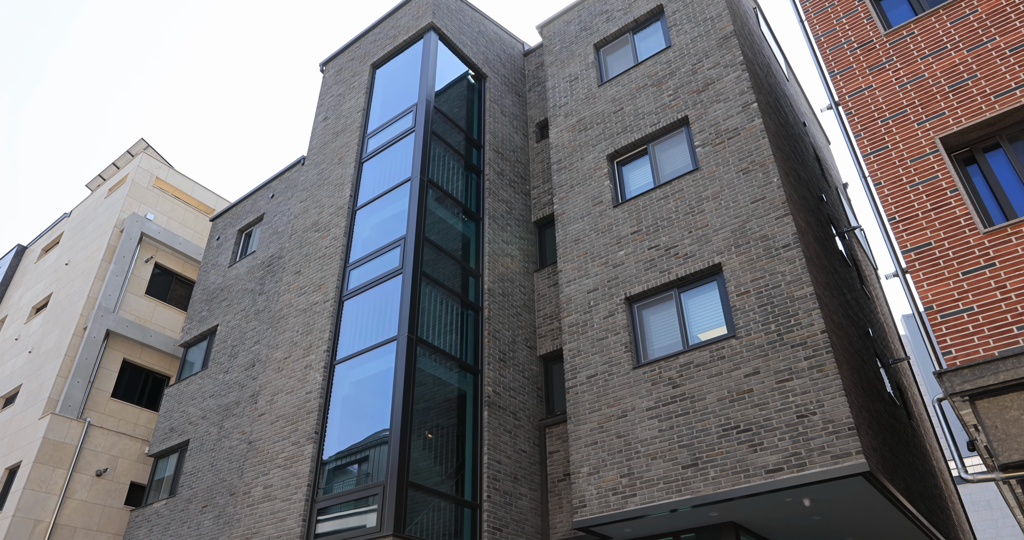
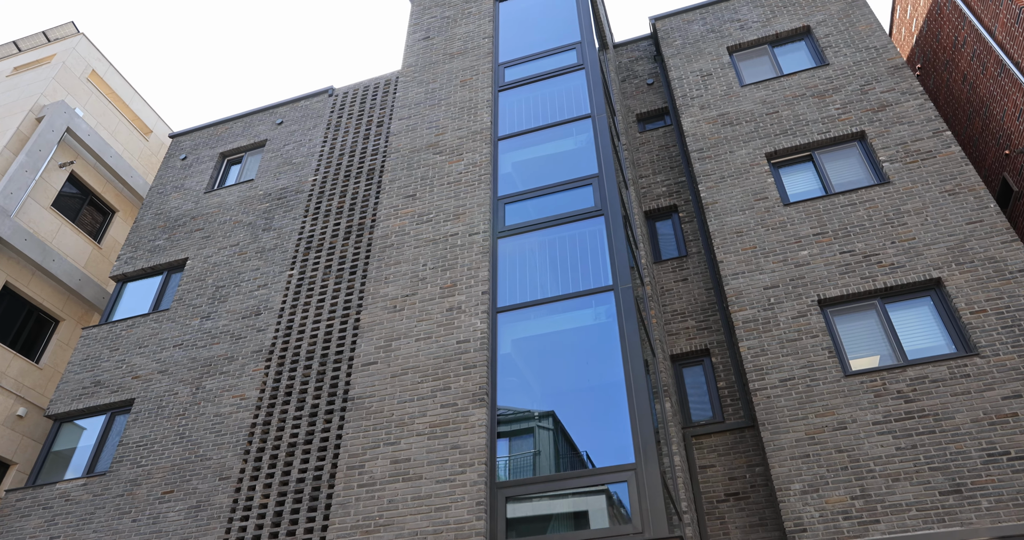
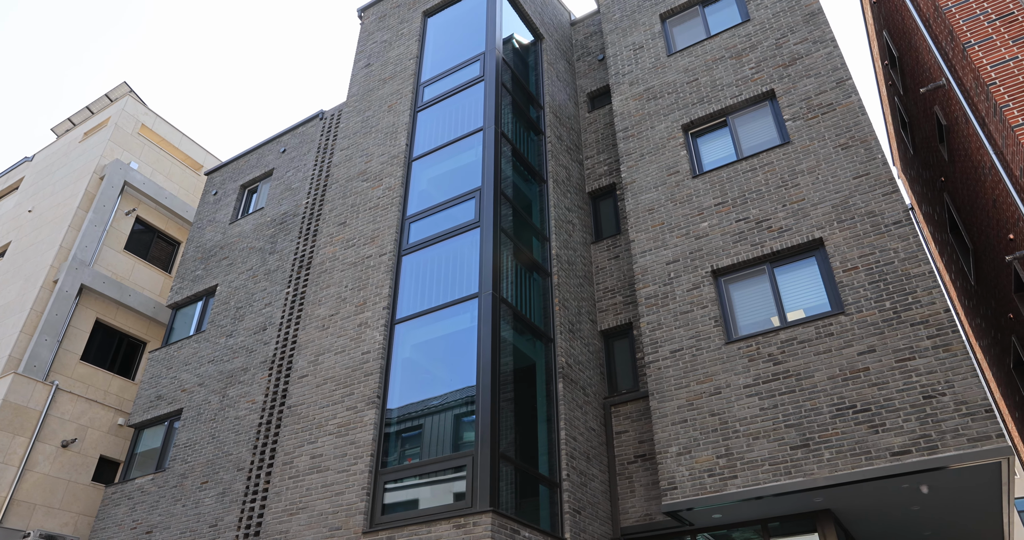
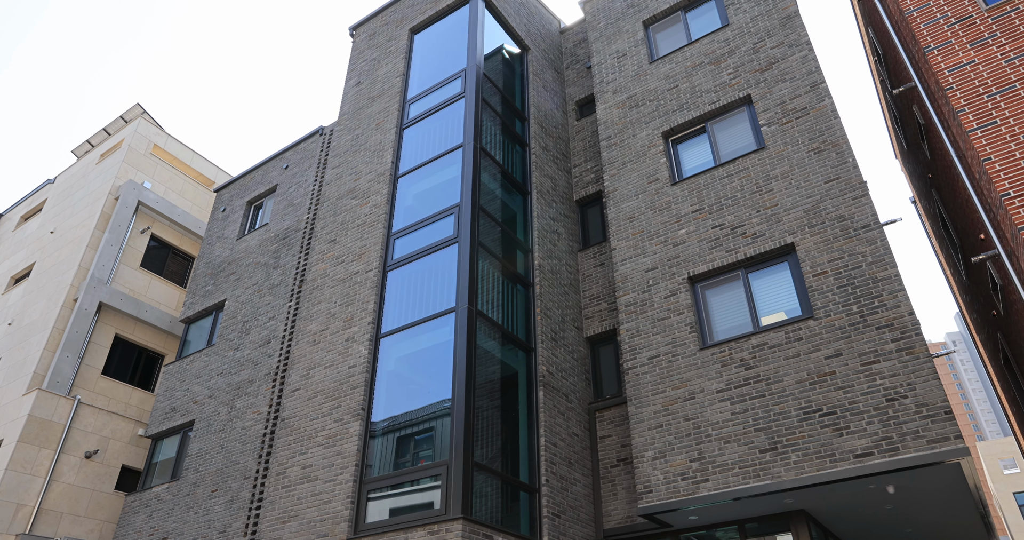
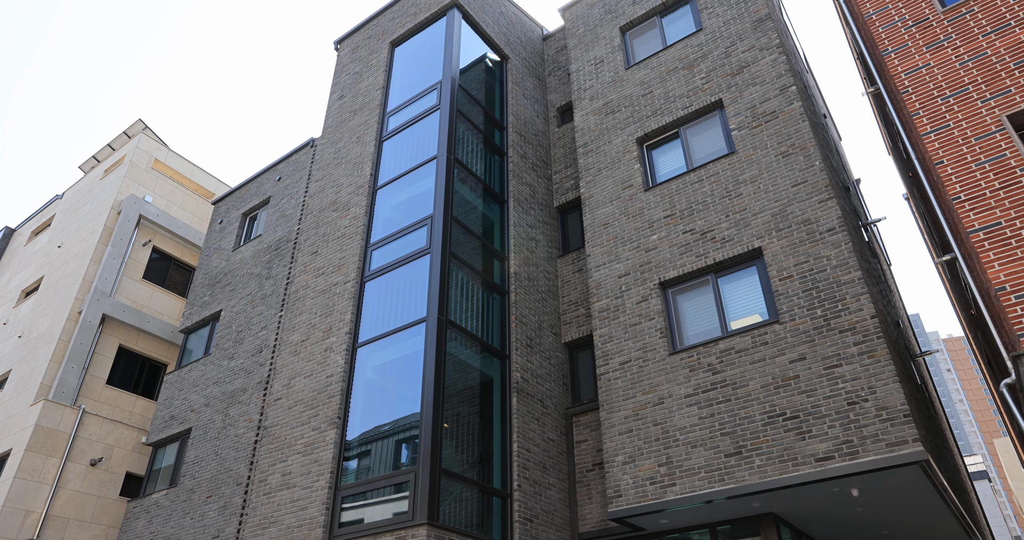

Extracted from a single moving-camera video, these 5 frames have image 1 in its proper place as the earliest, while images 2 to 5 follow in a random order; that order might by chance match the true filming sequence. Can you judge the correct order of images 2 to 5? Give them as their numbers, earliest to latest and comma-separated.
5, 4, 3, 2
